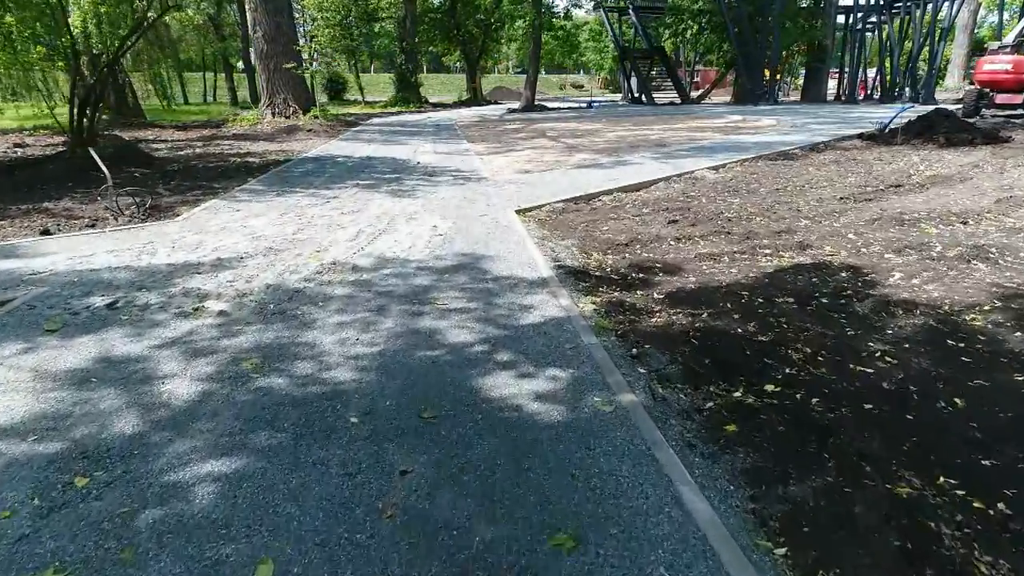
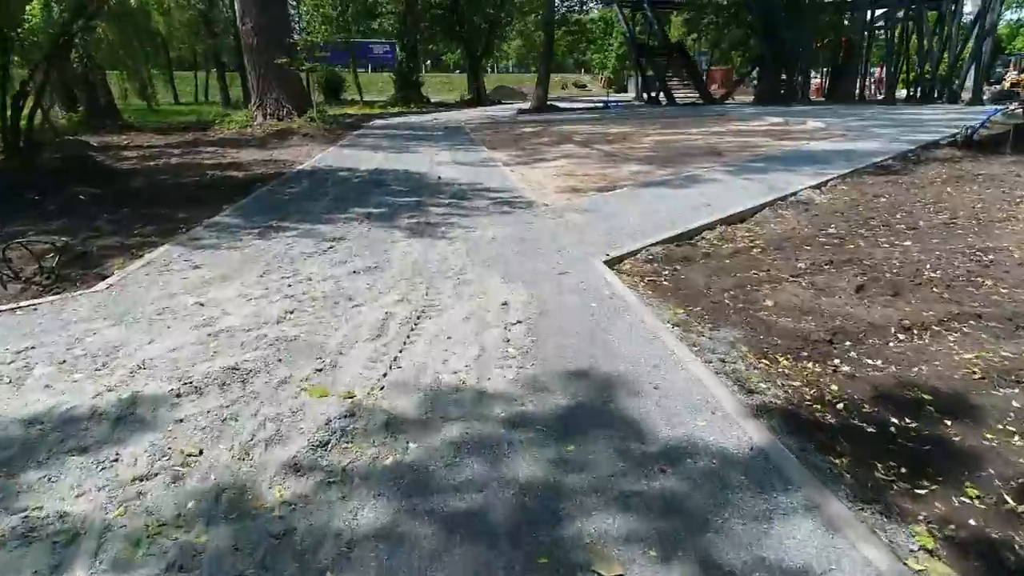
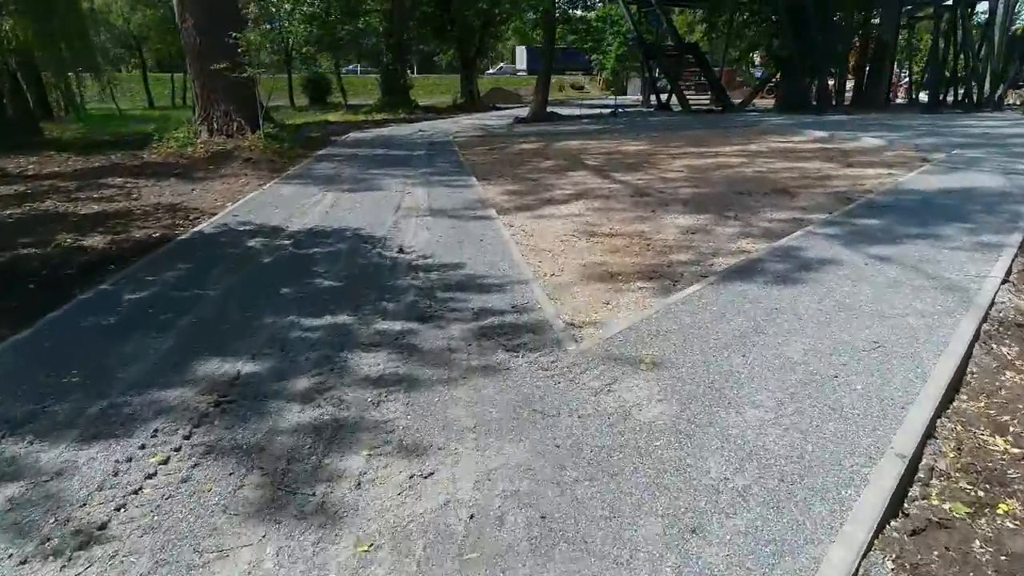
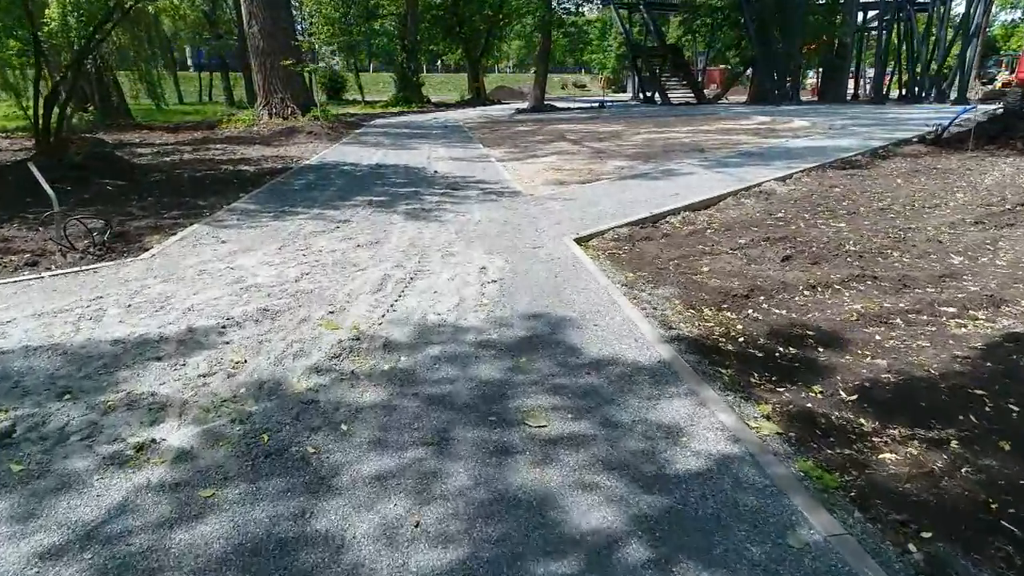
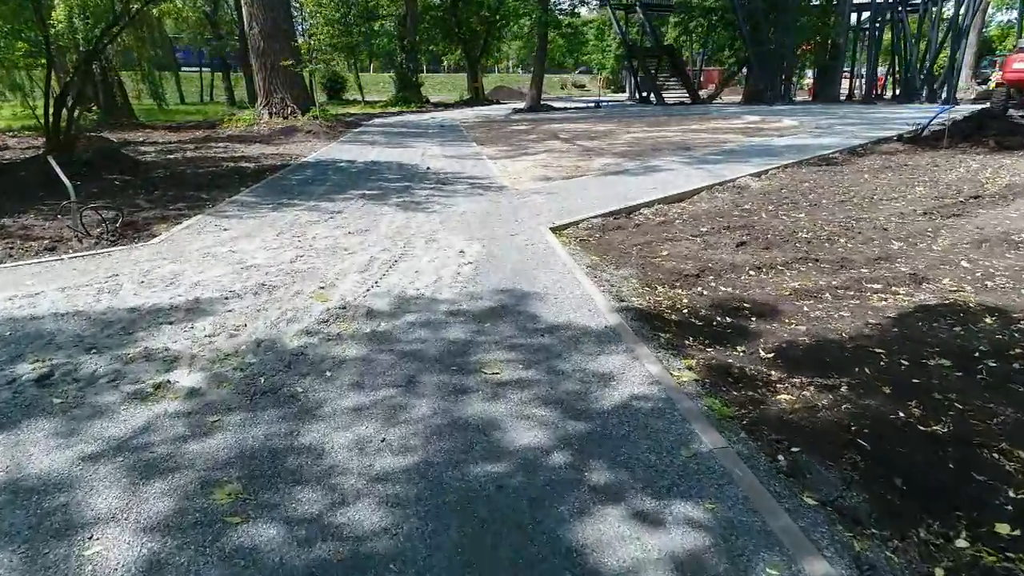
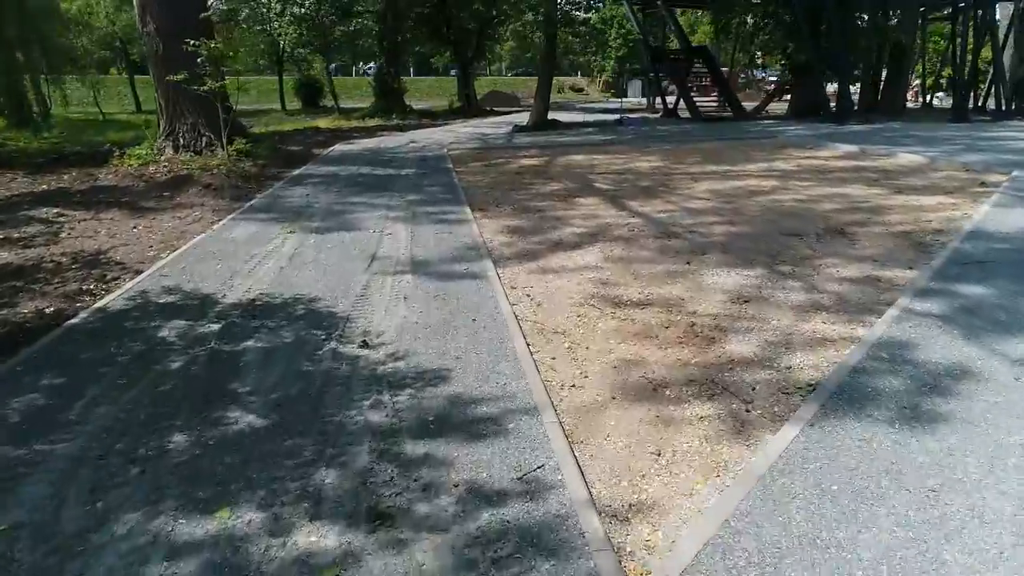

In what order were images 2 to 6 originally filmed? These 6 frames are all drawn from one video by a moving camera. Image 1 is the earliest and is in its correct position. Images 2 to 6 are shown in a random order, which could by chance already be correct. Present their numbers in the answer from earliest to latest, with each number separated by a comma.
5, 4, 2, 3, 6
